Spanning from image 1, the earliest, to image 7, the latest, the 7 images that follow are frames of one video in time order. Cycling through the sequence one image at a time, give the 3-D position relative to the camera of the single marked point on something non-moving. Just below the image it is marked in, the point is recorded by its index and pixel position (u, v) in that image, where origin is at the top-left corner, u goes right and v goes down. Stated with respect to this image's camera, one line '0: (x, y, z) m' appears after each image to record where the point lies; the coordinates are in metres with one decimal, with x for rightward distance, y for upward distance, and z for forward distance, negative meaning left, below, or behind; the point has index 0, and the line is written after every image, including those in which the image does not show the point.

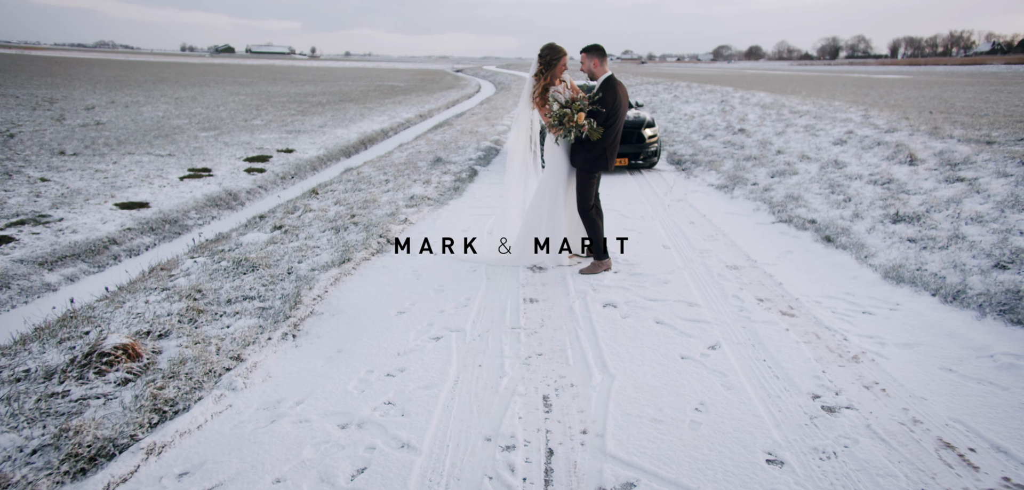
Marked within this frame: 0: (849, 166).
0: (+5.9, +1.4, +11.0) m
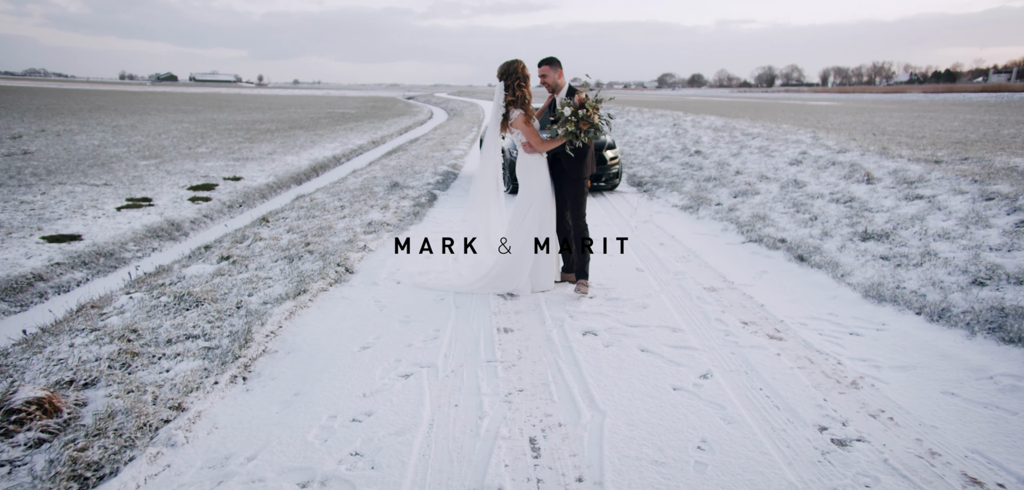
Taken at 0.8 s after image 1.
0: (+5.3, +1.1, +11.1) m
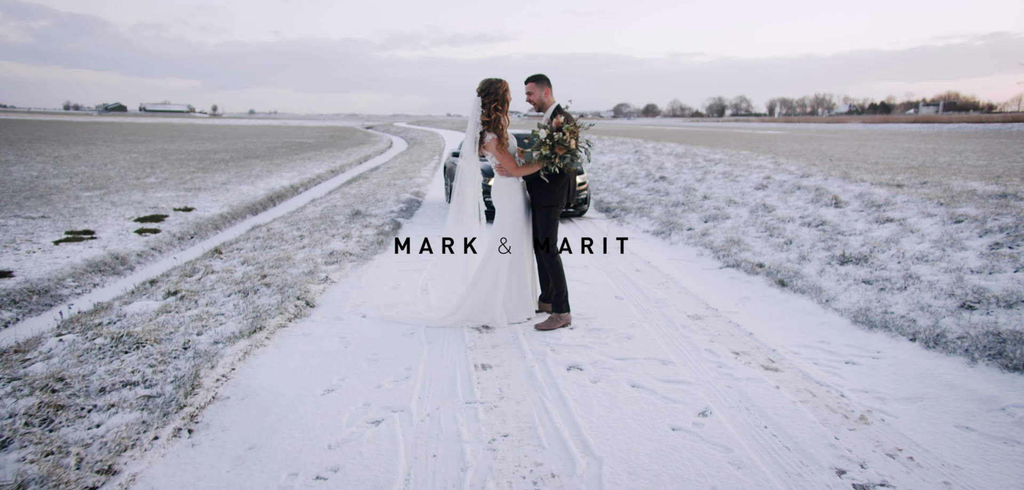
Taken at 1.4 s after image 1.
0: (+4.7, +0.6, +11.1) m
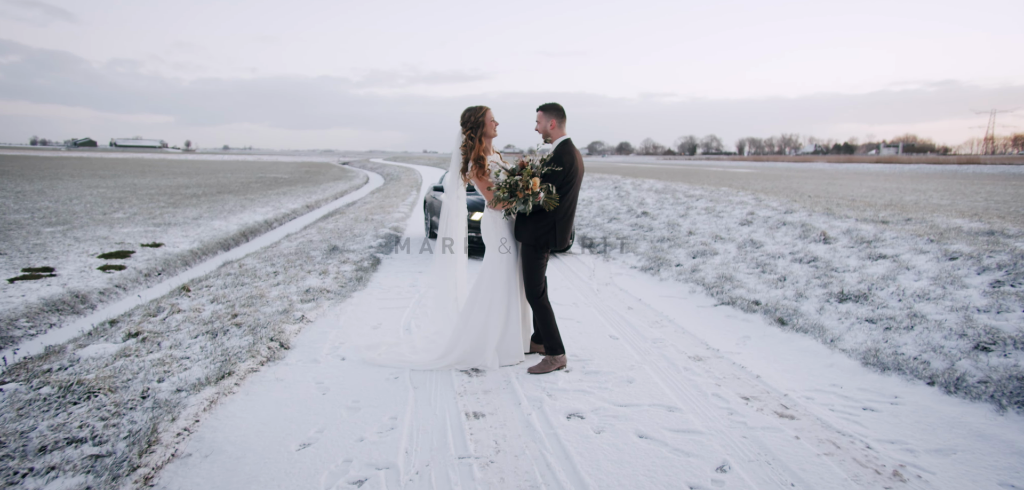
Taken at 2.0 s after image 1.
0: (+4.4, 0.0, +10.9) m
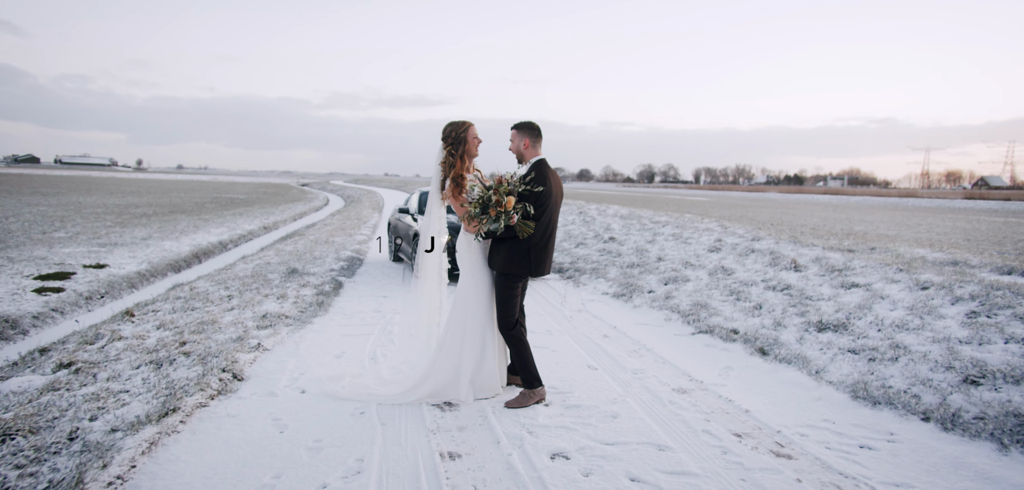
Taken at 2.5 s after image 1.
0: (+3.9, -0.5, +10.9) m
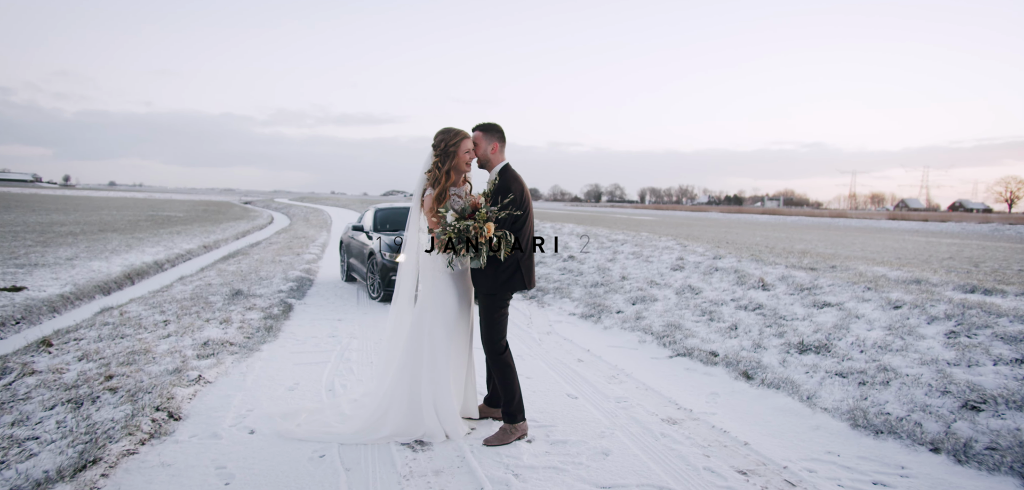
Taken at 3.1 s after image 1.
0: (+3.3, -0.8, +10.7) m
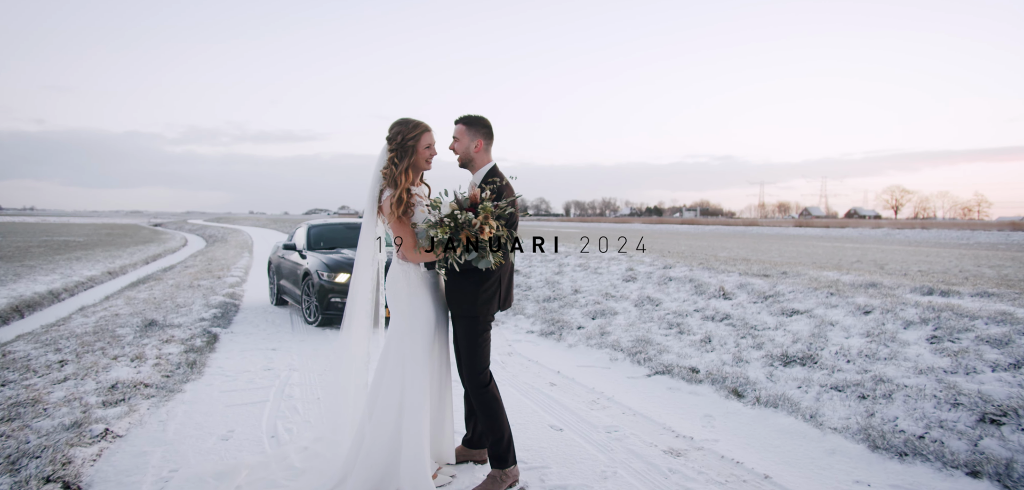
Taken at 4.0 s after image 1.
0: (+2.5, -1.0, +10.3) m
